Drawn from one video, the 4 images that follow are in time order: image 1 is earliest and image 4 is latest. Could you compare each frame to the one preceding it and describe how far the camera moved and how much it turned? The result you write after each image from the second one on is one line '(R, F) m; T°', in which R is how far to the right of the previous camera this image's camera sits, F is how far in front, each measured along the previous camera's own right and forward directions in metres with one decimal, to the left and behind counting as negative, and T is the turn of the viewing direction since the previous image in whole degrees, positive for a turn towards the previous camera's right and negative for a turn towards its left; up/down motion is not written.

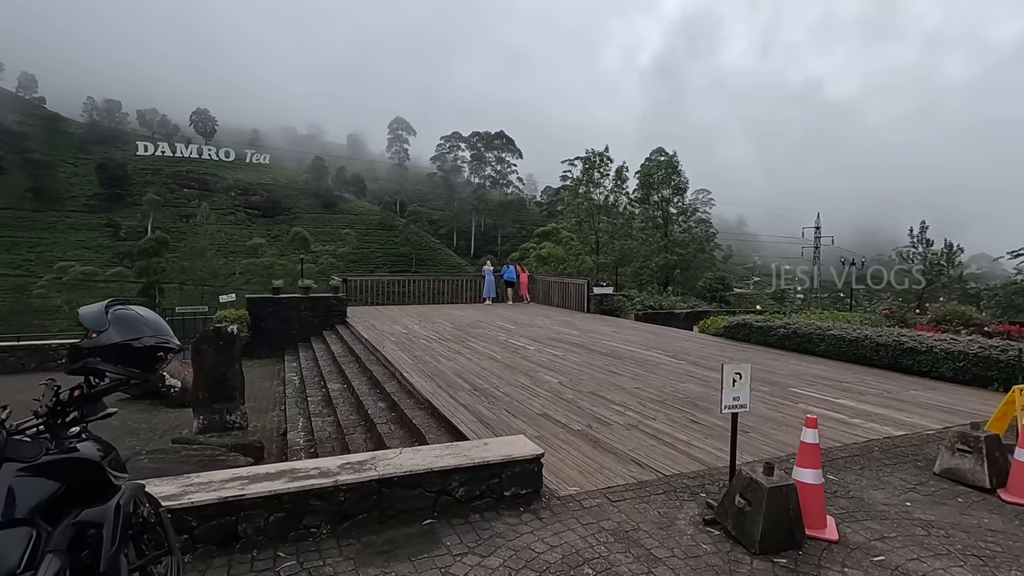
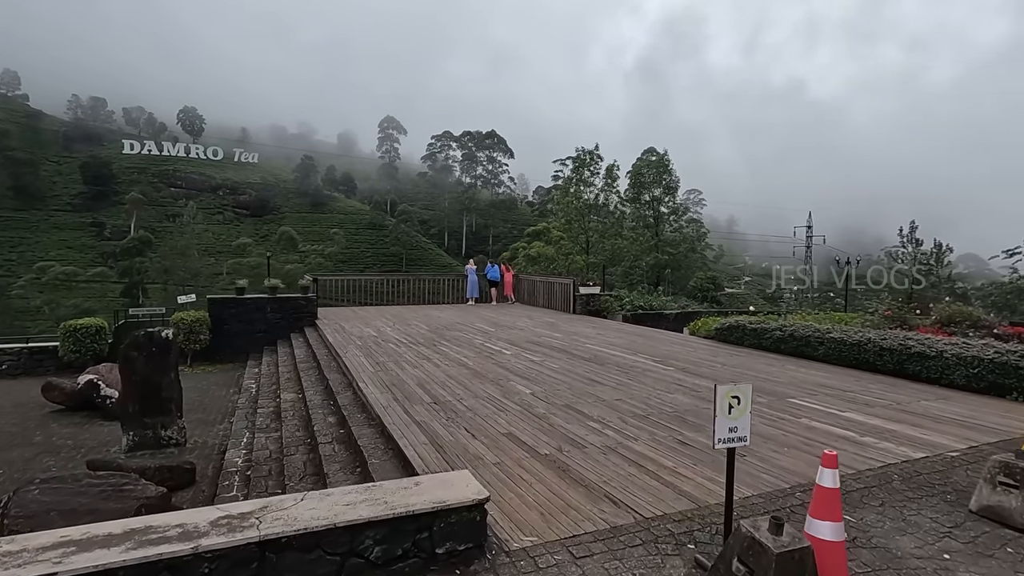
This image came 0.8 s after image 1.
(+0.2, +0.6) m; +1°
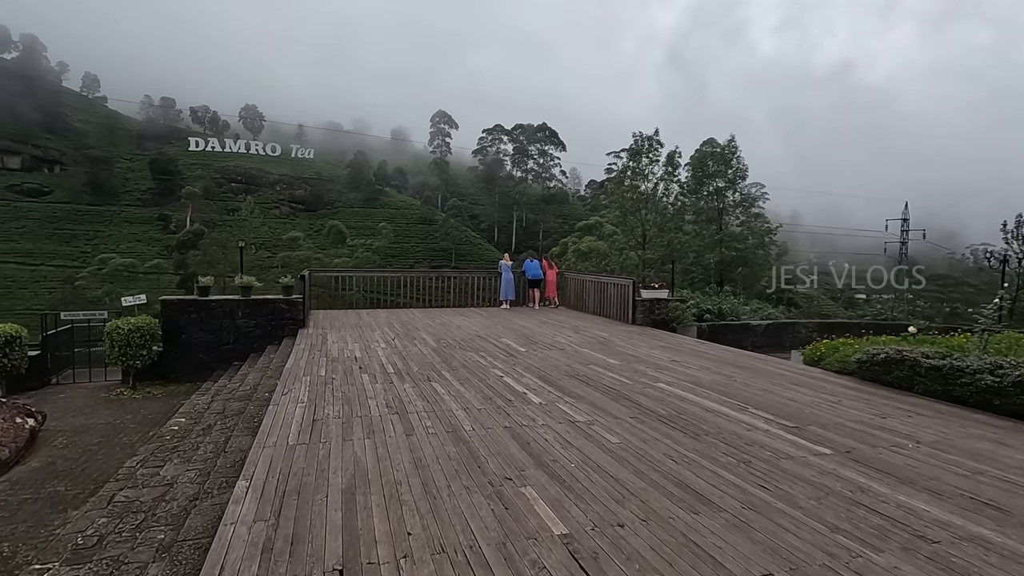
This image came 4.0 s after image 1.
(+0.1, +2.4) m; -5°
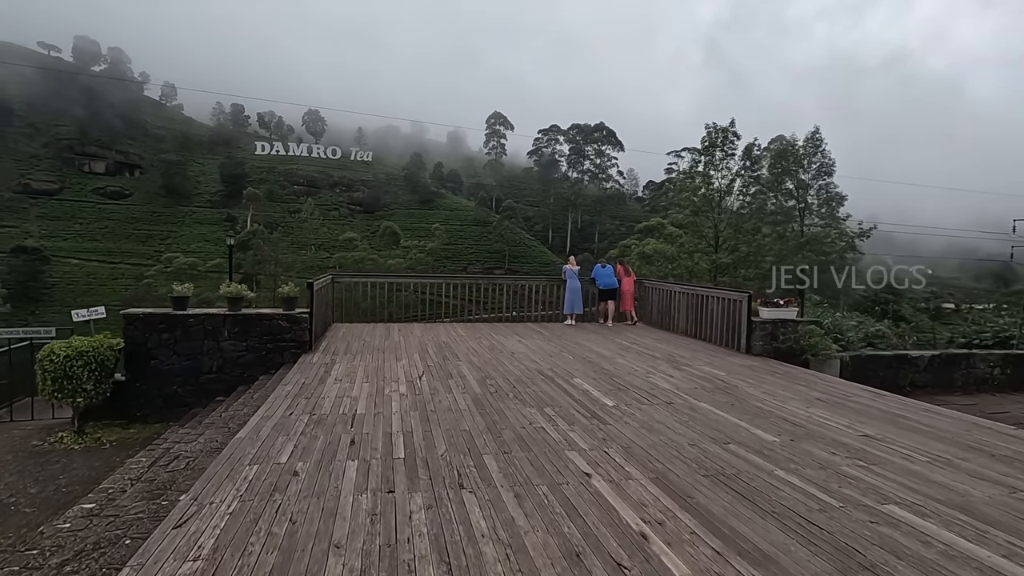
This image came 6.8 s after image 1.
(-0.2, +2.1) m; -6°
